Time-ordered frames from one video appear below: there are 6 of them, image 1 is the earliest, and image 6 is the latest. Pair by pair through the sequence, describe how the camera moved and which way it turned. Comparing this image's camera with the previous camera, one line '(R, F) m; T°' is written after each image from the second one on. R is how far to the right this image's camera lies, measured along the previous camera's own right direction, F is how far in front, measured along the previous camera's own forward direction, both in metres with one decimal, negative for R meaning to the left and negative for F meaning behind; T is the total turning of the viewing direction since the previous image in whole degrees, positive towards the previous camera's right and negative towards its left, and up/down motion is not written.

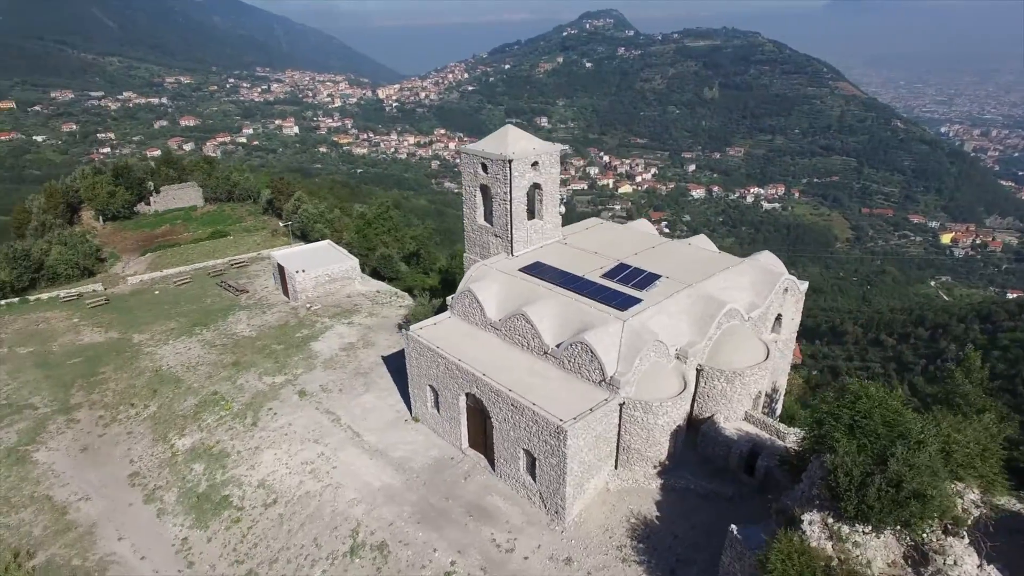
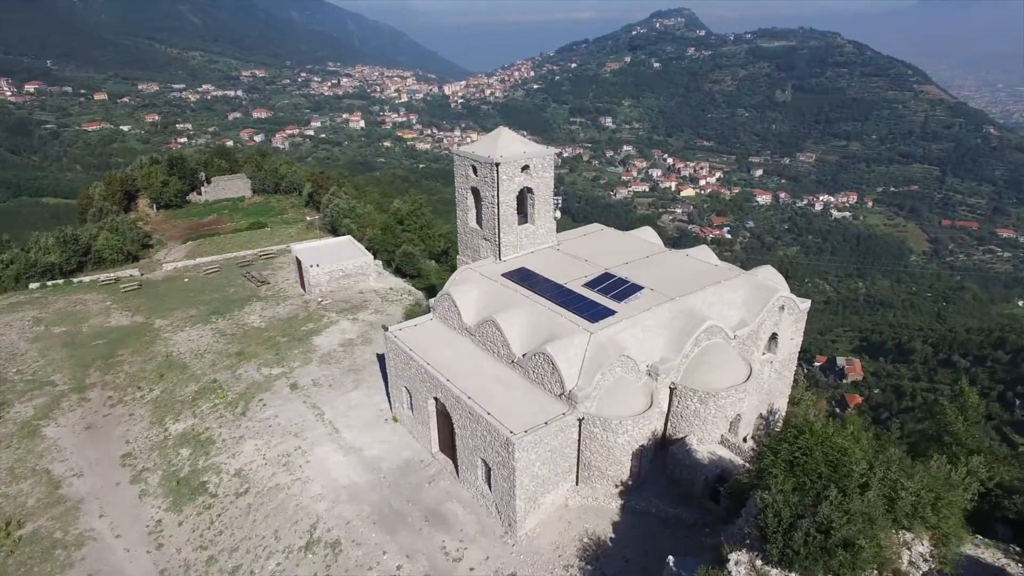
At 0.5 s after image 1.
(+2.2, +0.3) m; -6°
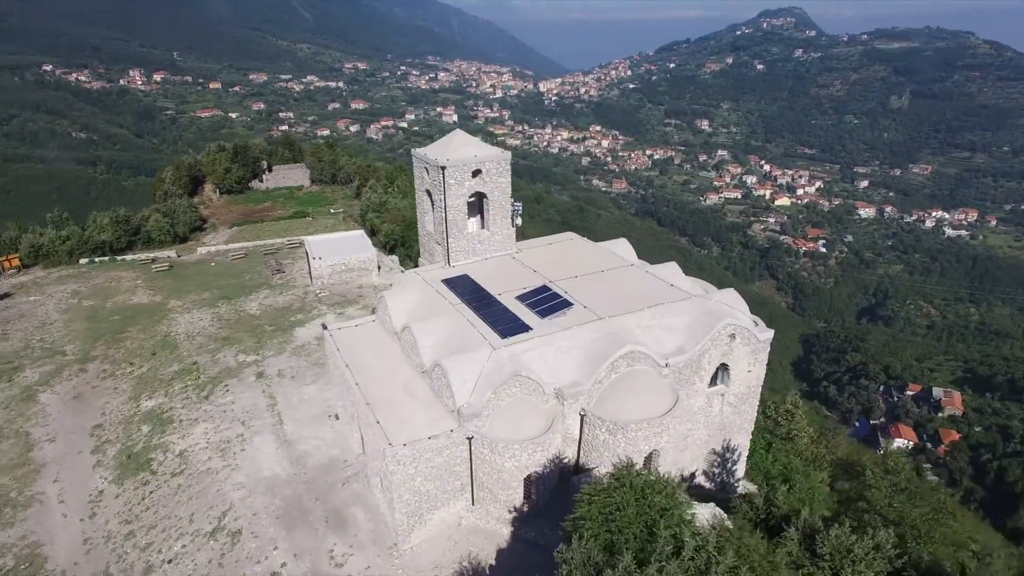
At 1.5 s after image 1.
(+4.1, +0.7) m; -8°
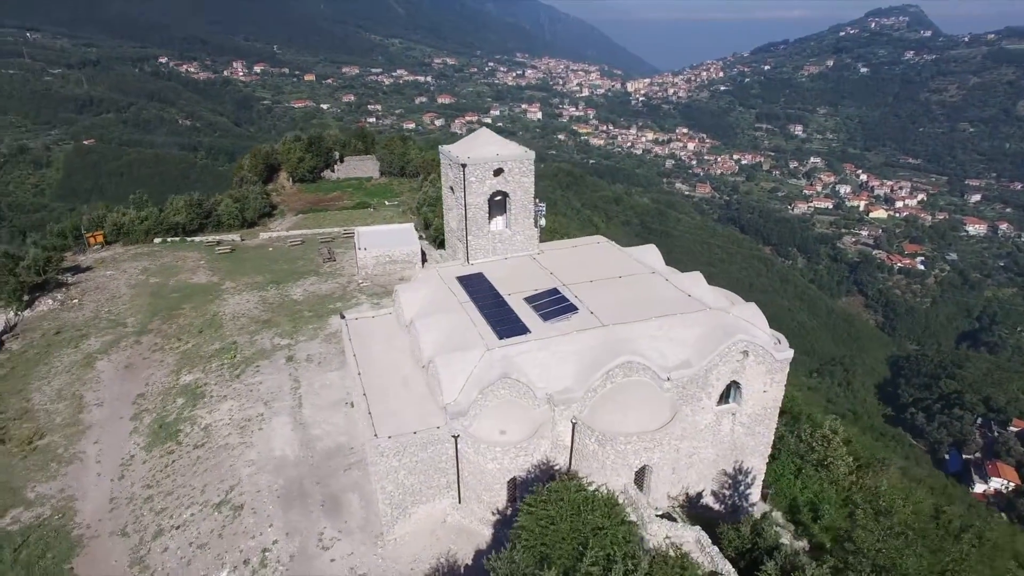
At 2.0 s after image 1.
(+1.8, +0.2) m; -7°
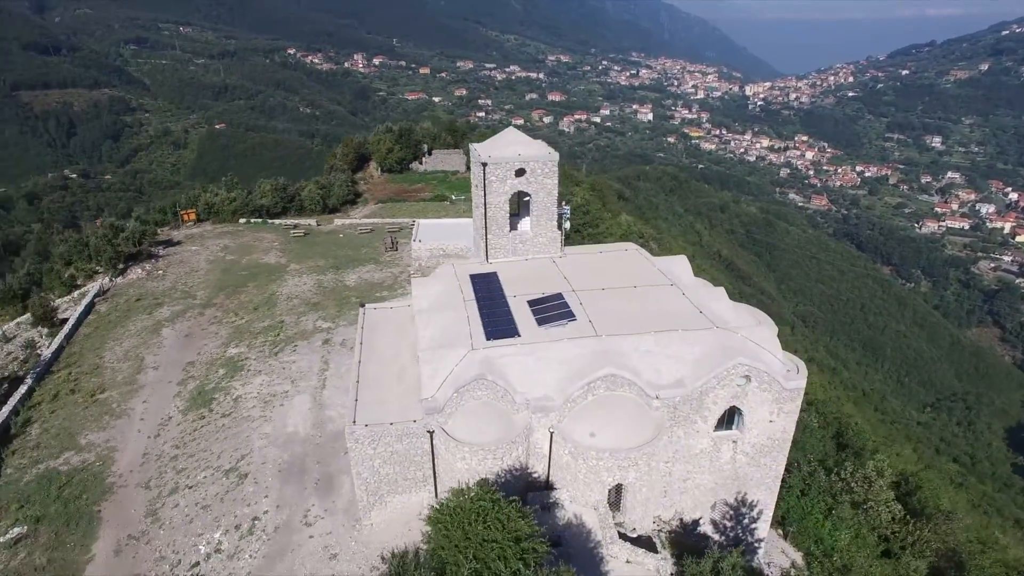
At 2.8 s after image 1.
(+2.5, +0.3) m; -9°
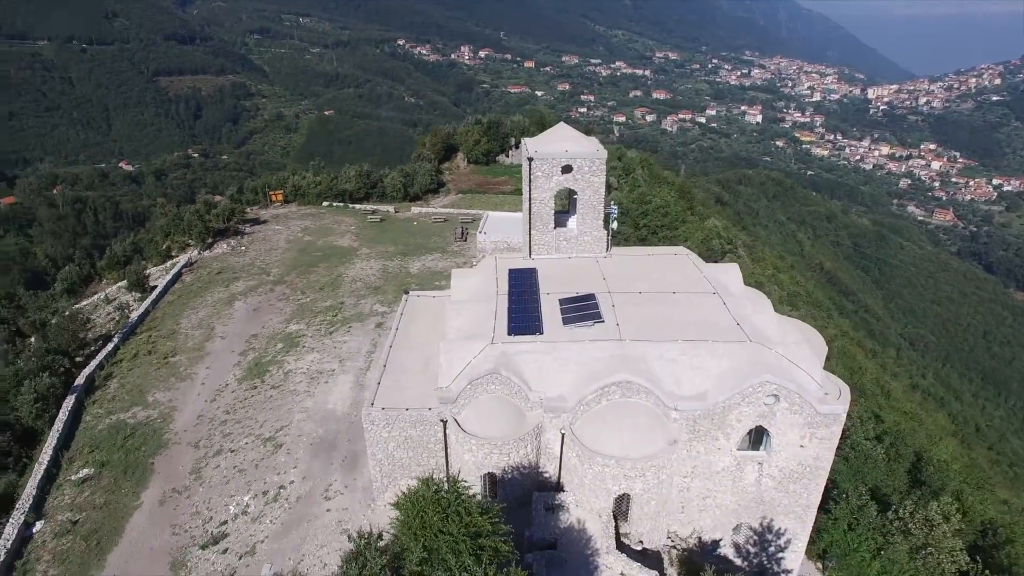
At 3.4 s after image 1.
(+1.6, +0.2) m; -8°
